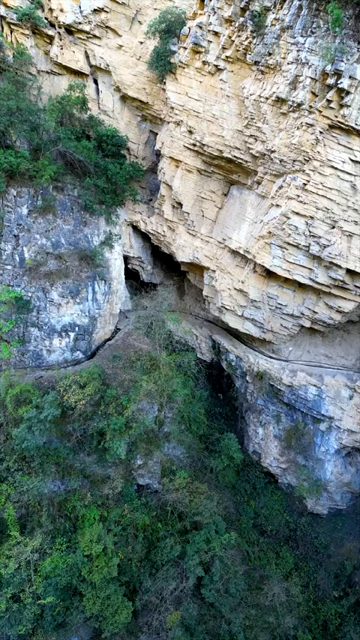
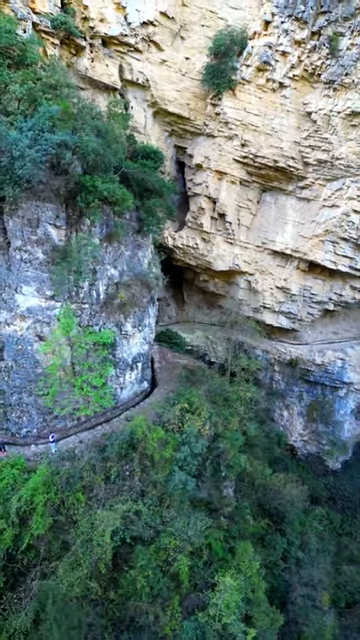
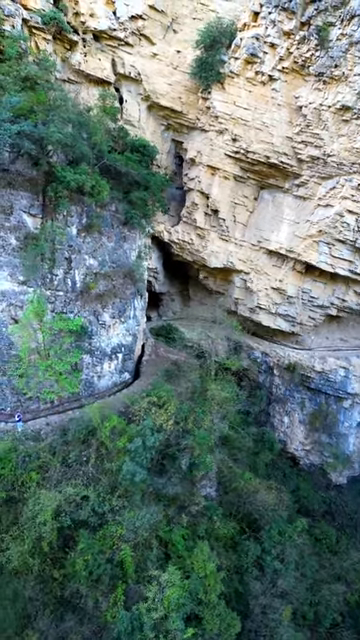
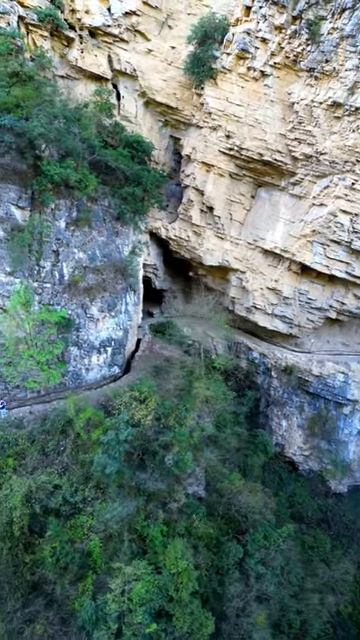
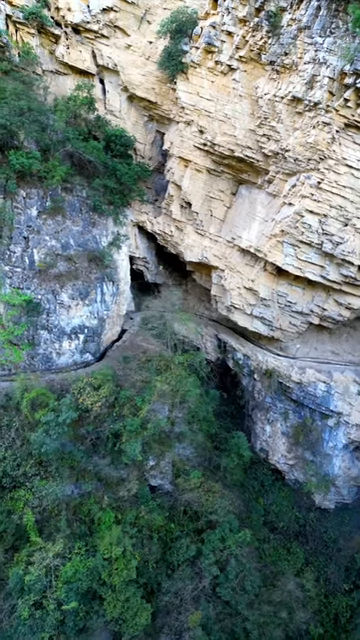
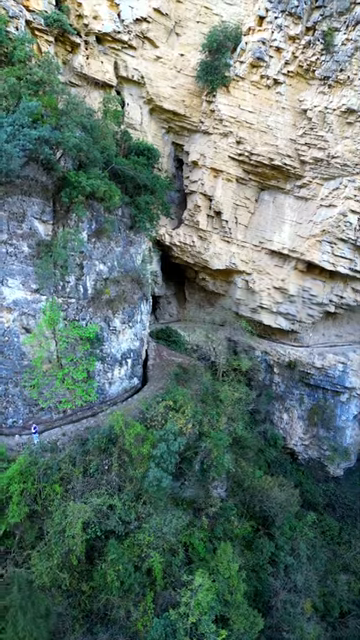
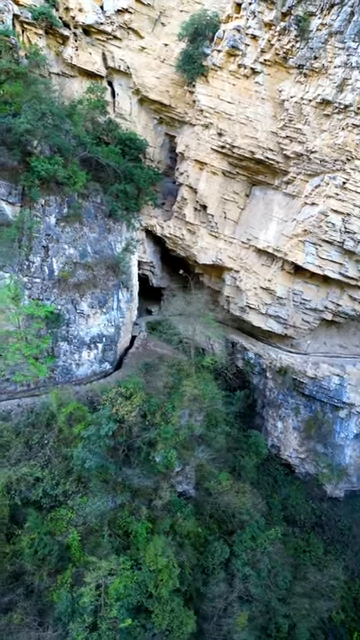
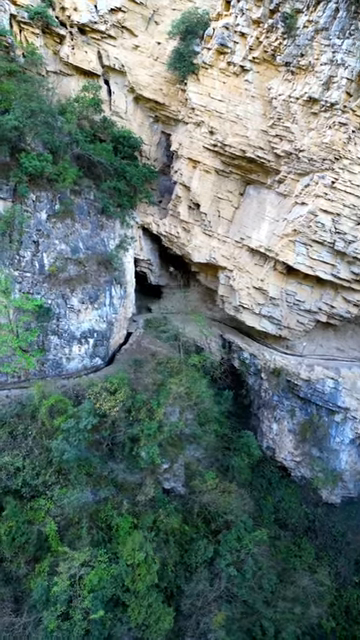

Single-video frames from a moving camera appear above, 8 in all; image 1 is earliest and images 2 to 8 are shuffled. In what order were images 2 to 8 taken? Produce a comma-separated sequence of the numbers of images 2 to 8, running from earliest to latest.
5, 8, 7, 4, 3, 6, 2
